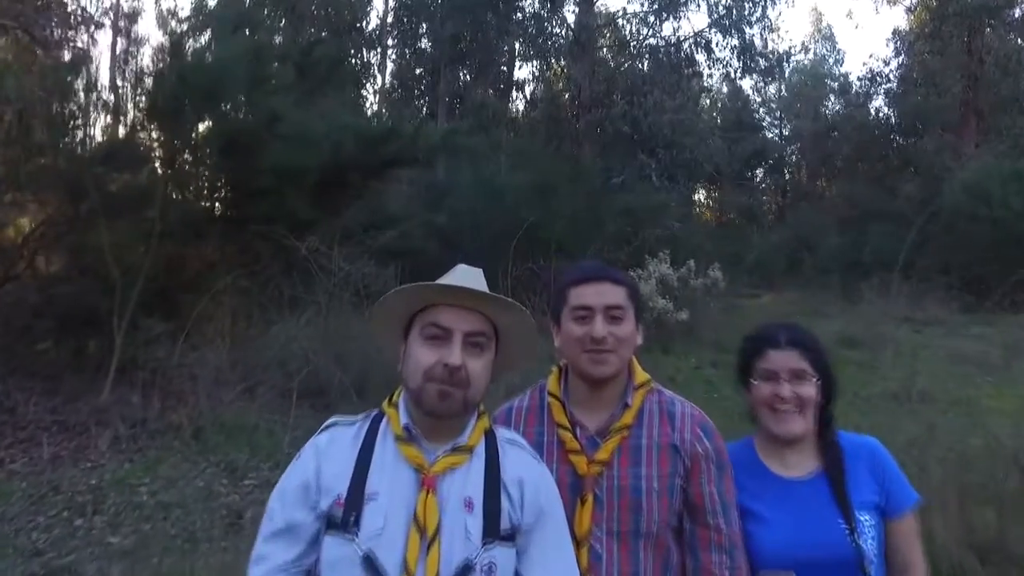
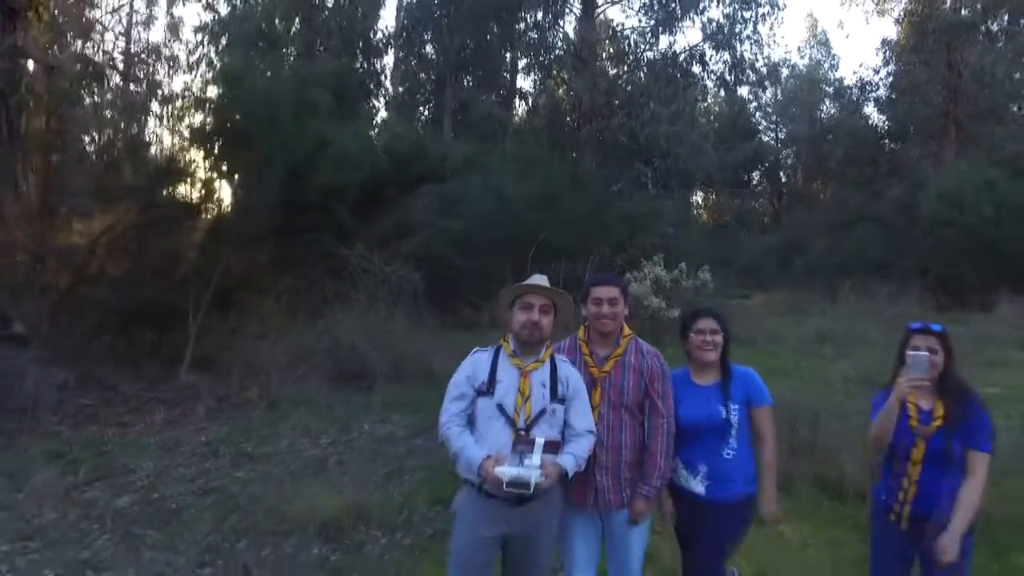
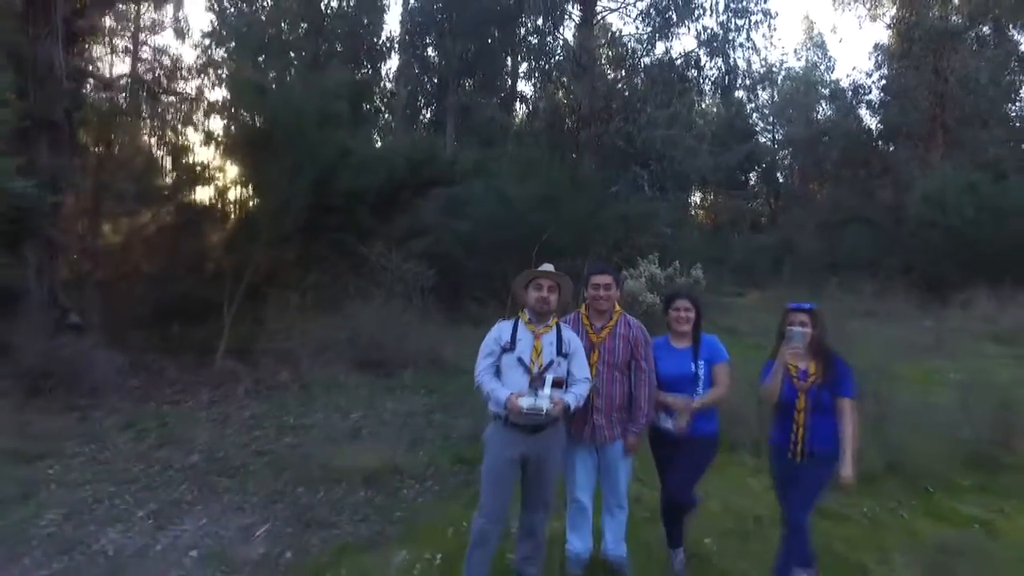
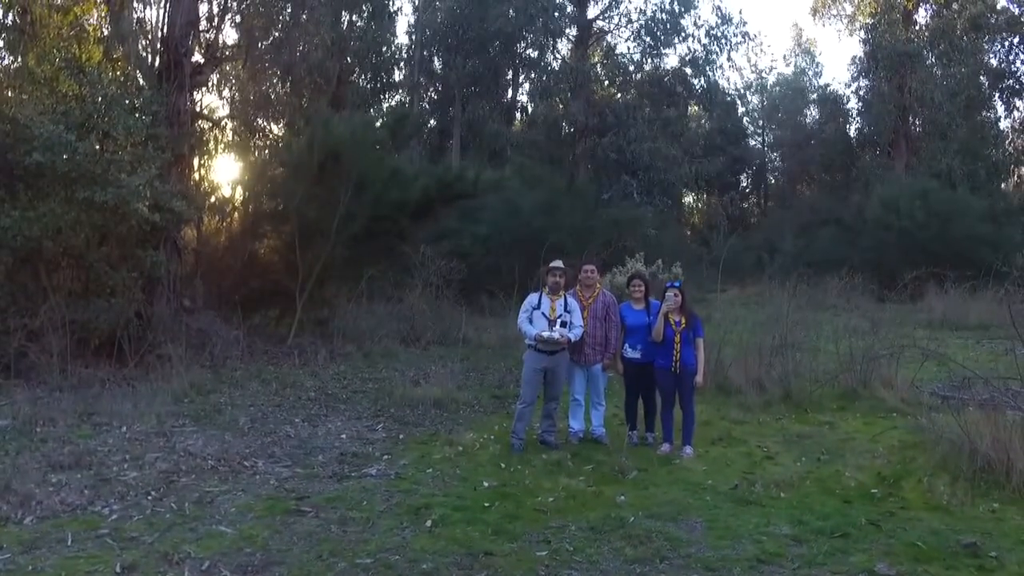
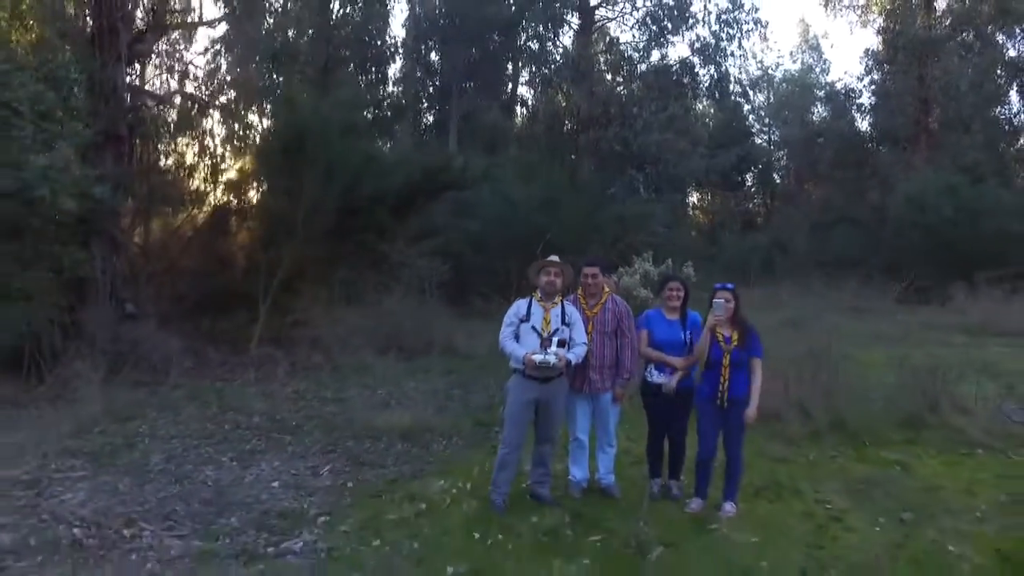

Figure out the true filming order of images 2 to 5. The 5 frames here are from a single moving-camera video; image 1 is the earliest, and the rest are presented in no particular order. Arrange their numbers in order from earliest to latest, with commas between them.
2, 3, 5, 4
